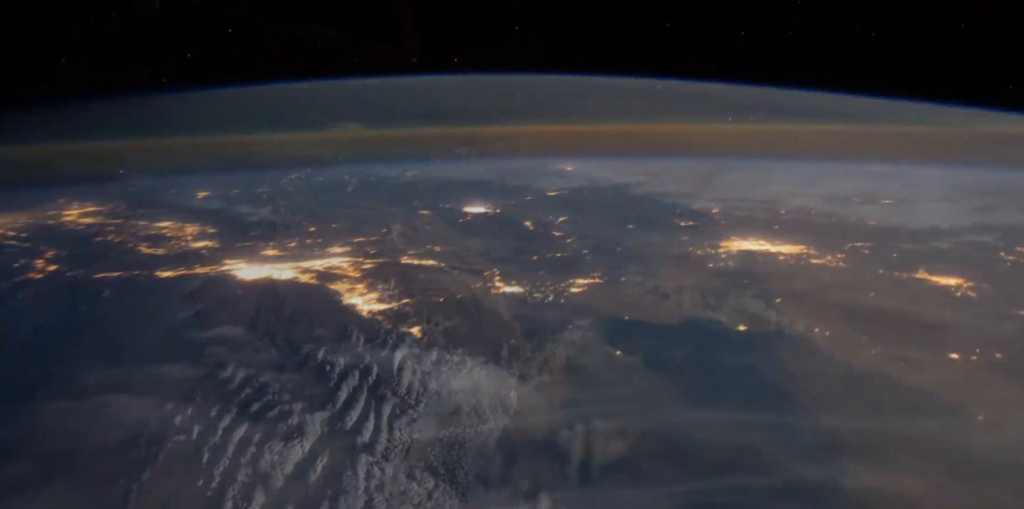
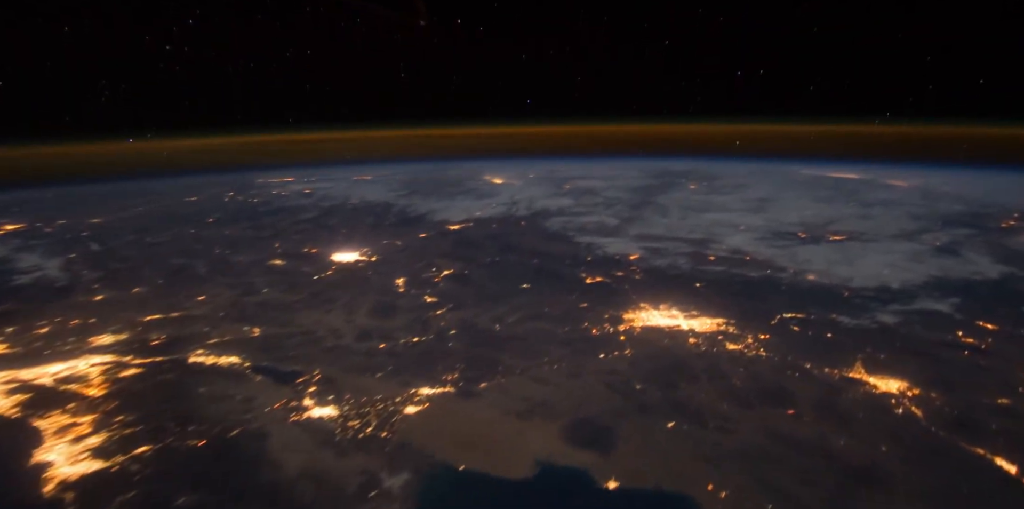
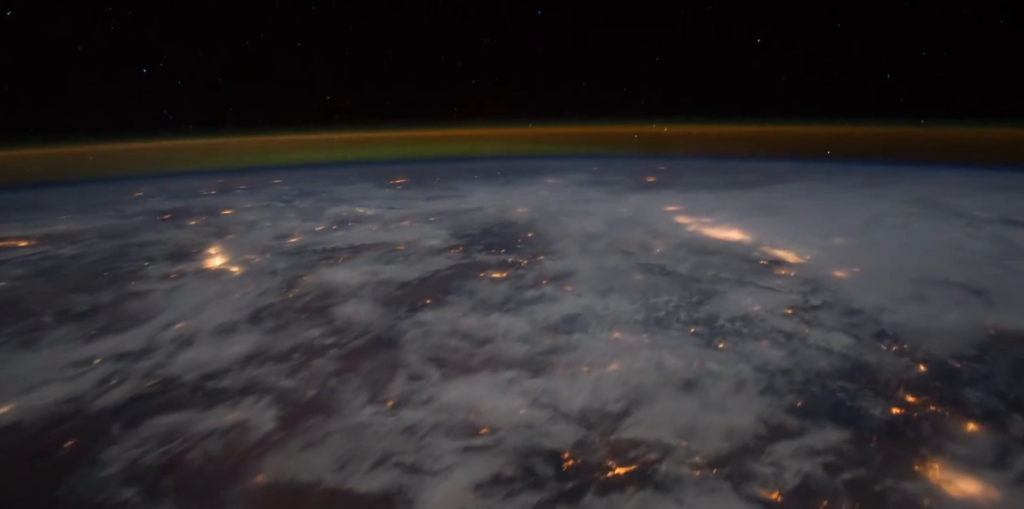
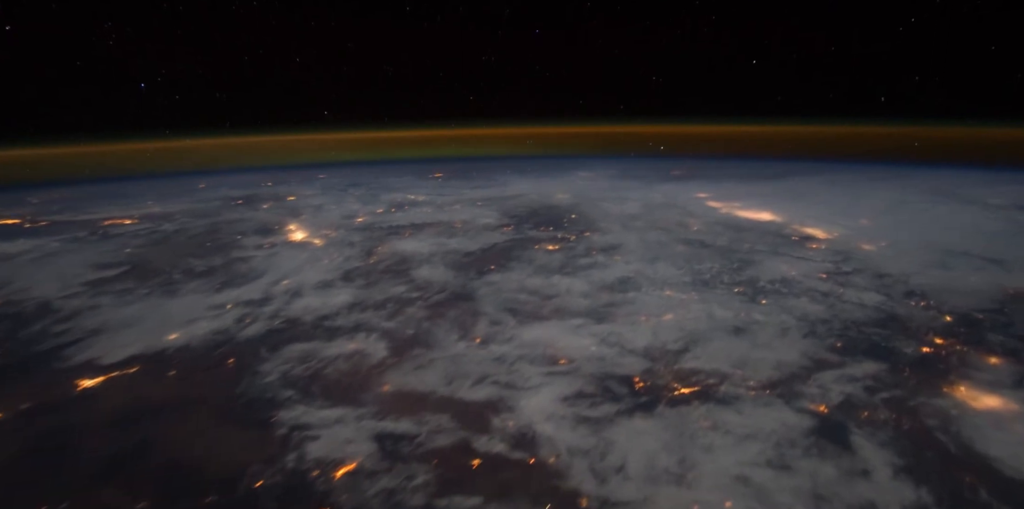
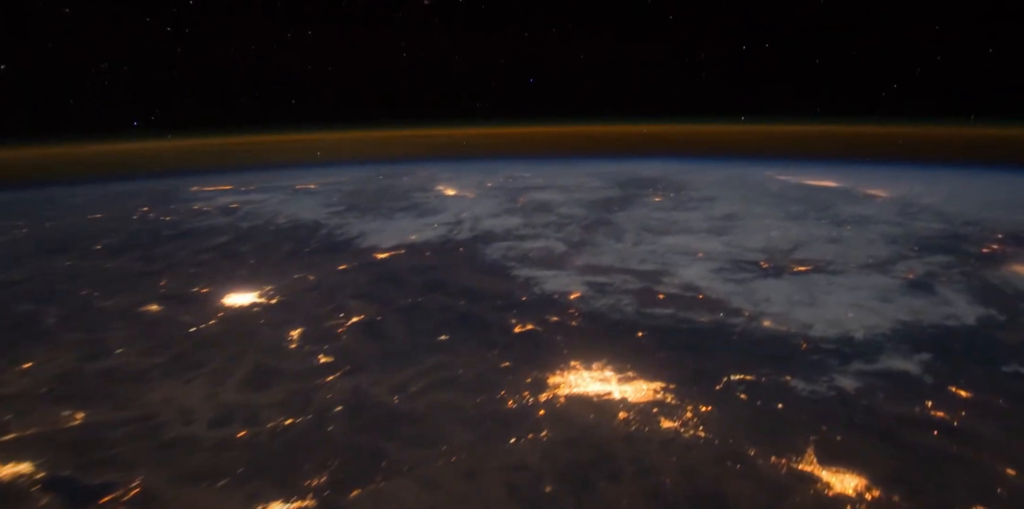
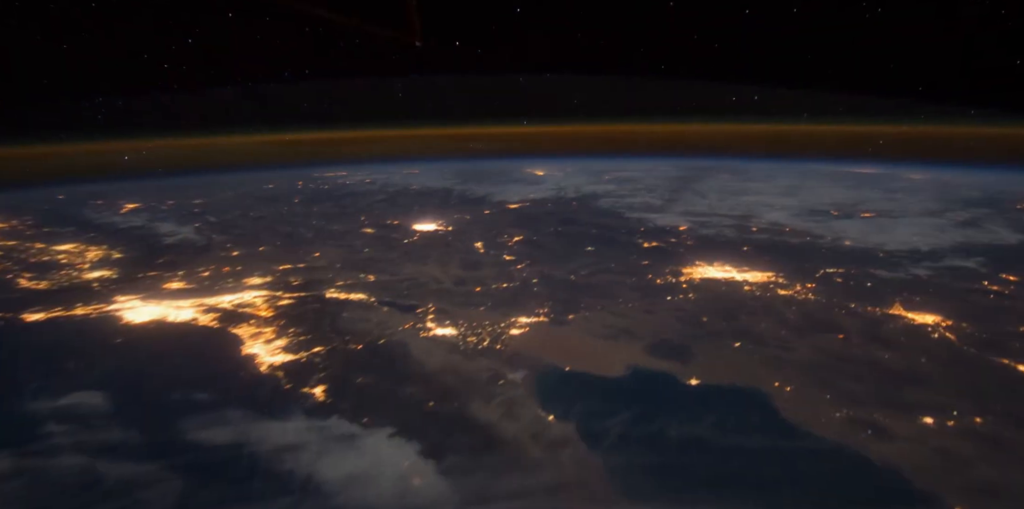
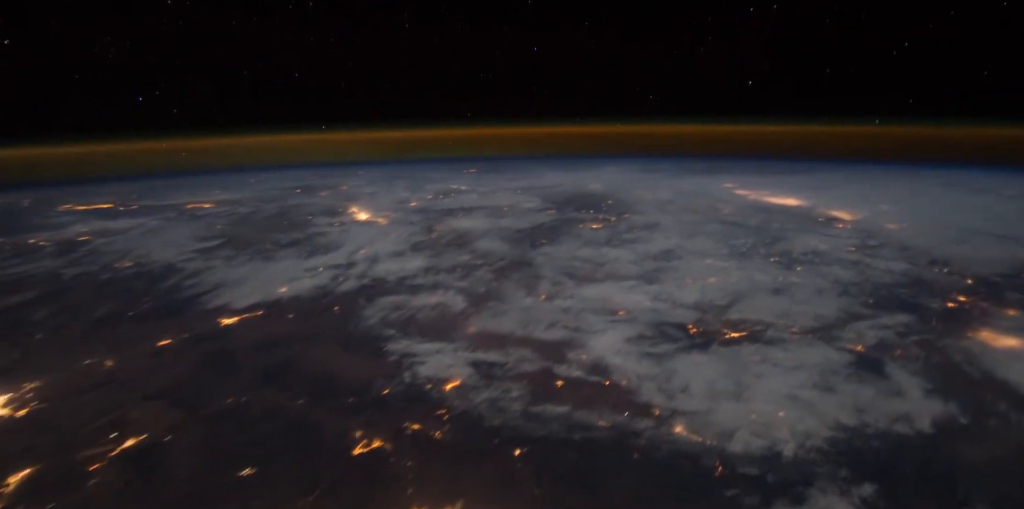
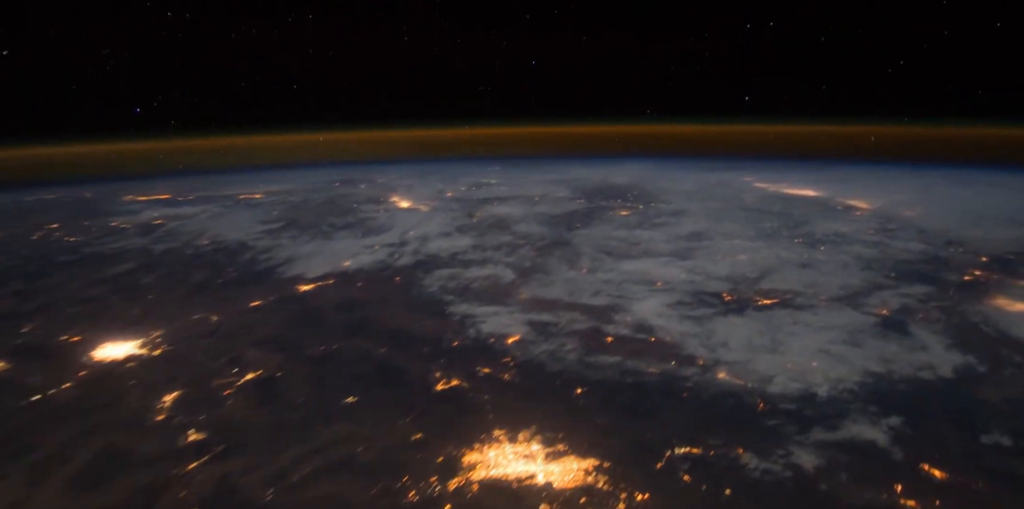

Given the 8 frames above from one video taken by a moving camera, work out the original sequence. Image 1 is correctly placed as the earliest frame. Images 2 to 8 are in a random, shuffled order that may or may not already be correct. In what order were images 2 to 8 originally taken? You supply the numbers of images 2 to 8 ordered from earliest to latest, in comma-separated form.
6, 2, 5, 8, 7, 4, 3
